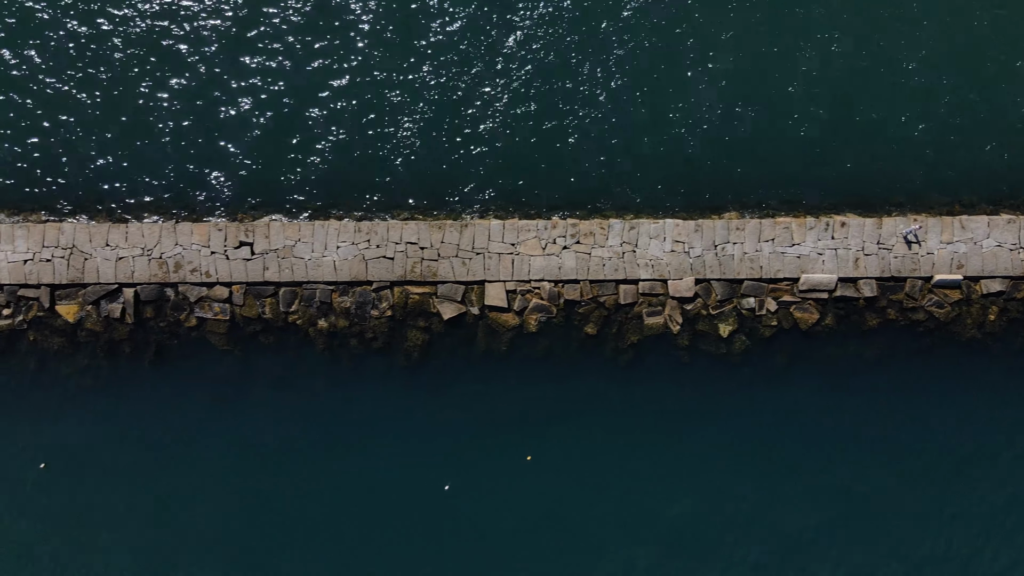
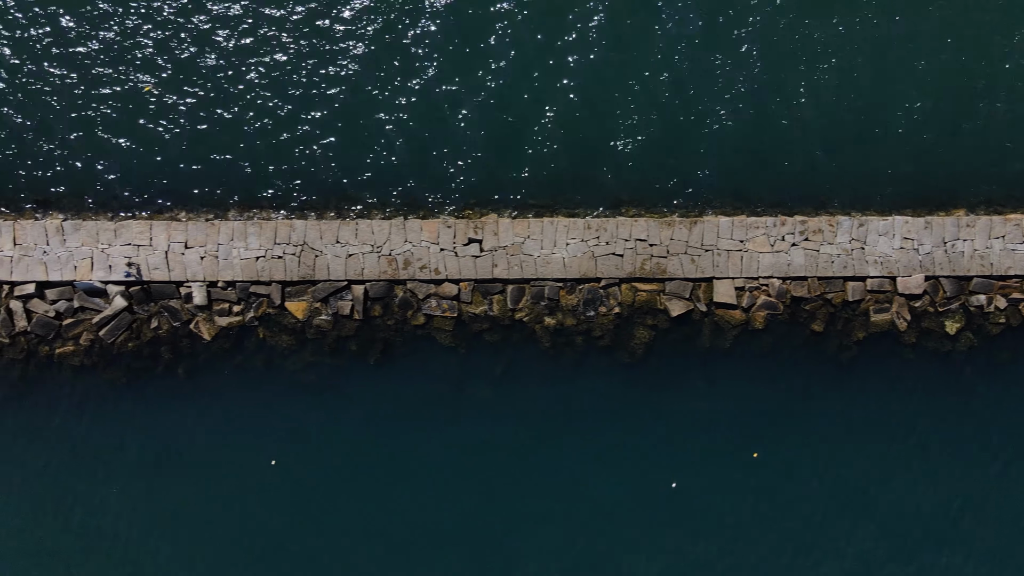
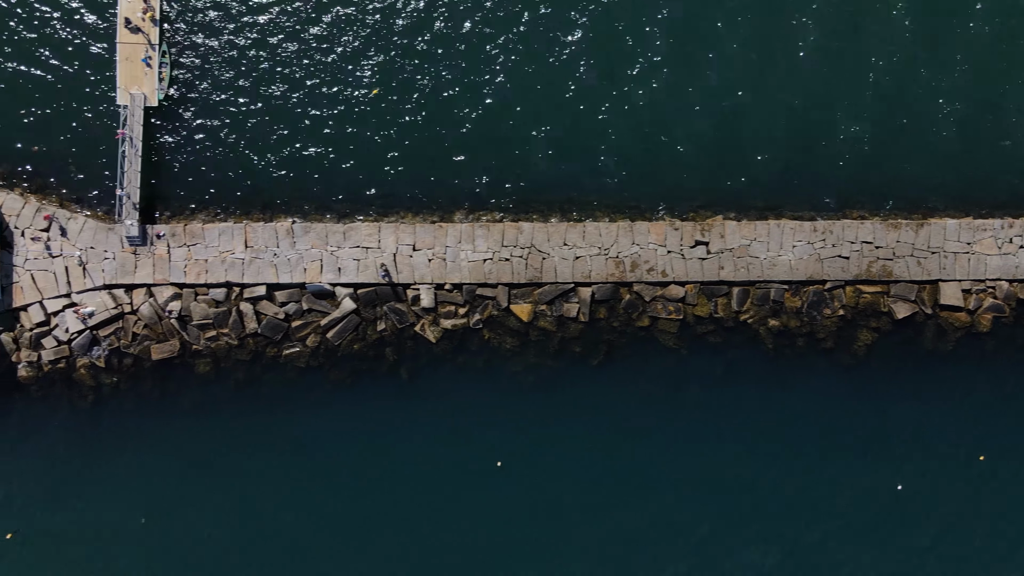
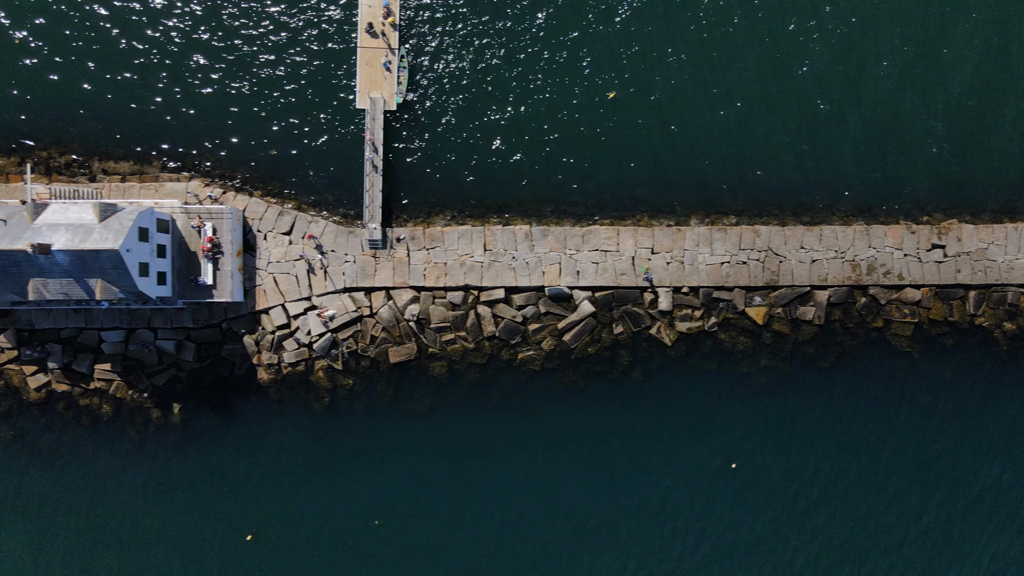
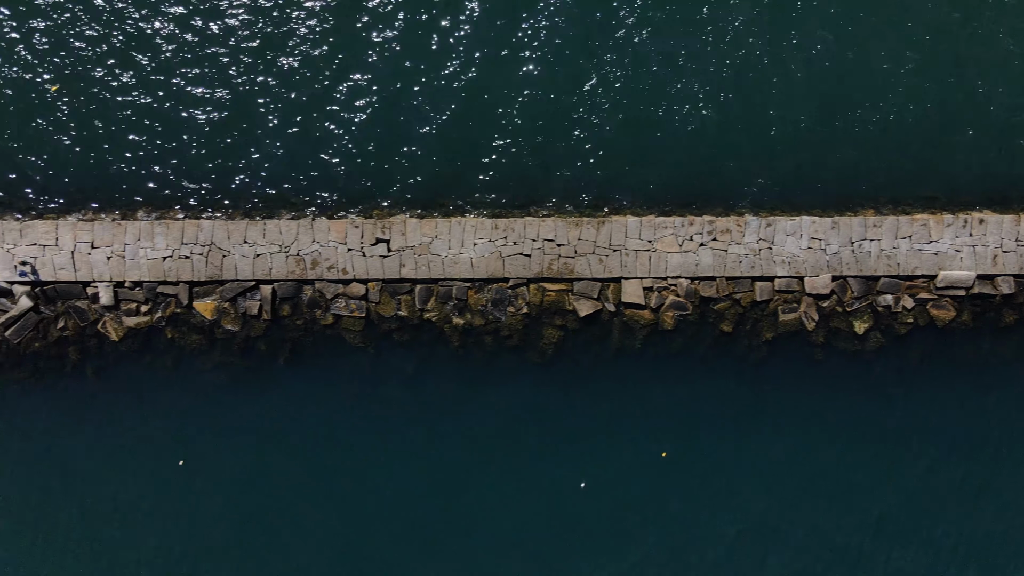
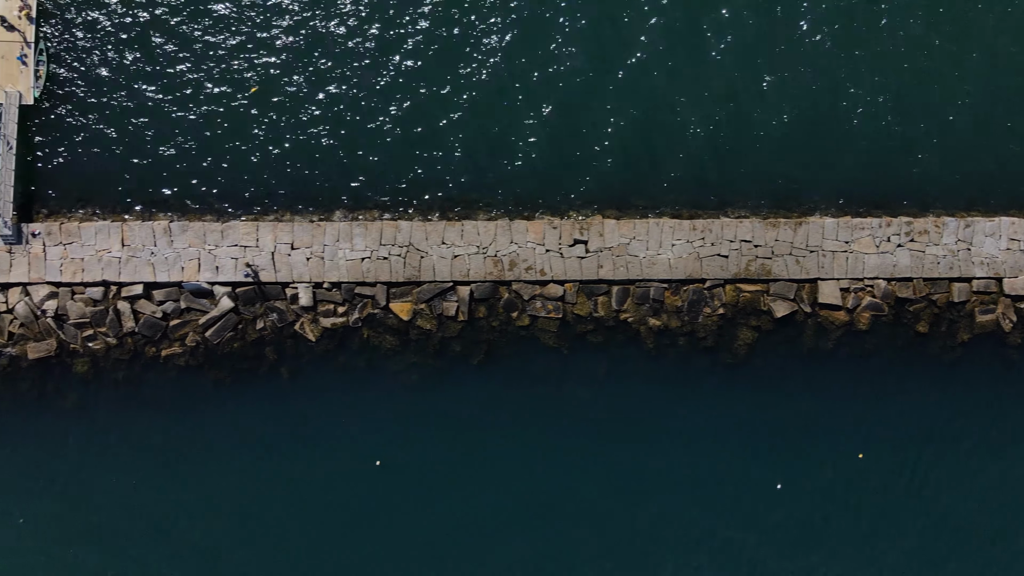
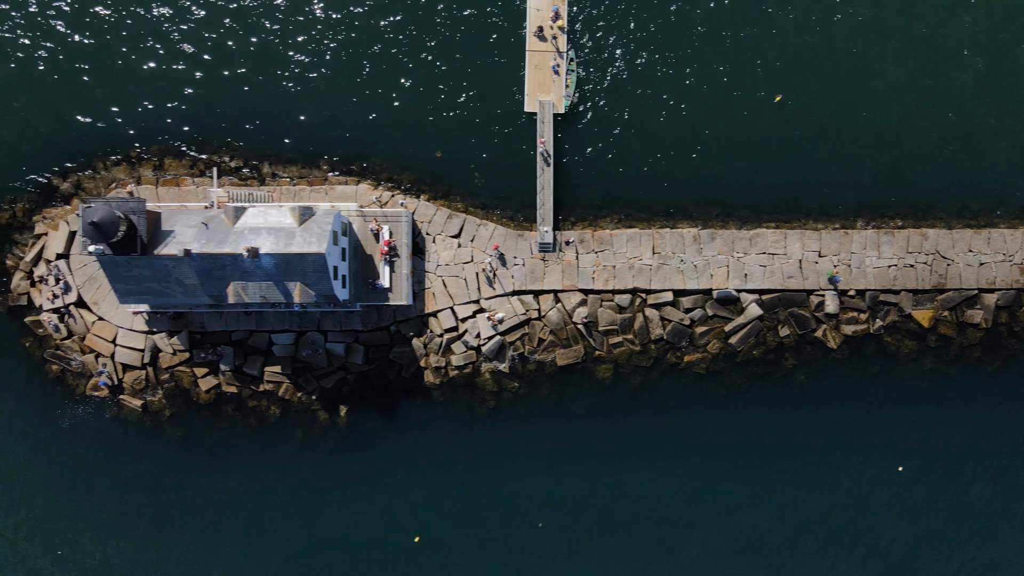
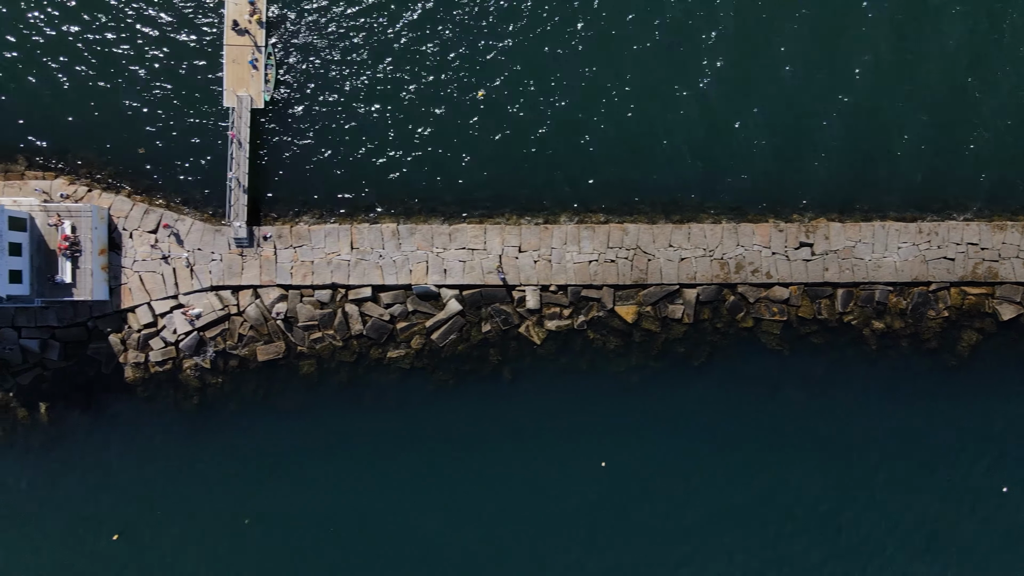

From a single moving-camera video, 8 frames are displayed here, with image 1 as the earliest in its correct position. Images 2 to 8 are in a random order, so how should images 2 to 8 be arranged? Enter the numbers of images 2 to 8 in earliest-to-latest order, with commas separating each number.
5, 2, 6, 3, 8, 4, 7
